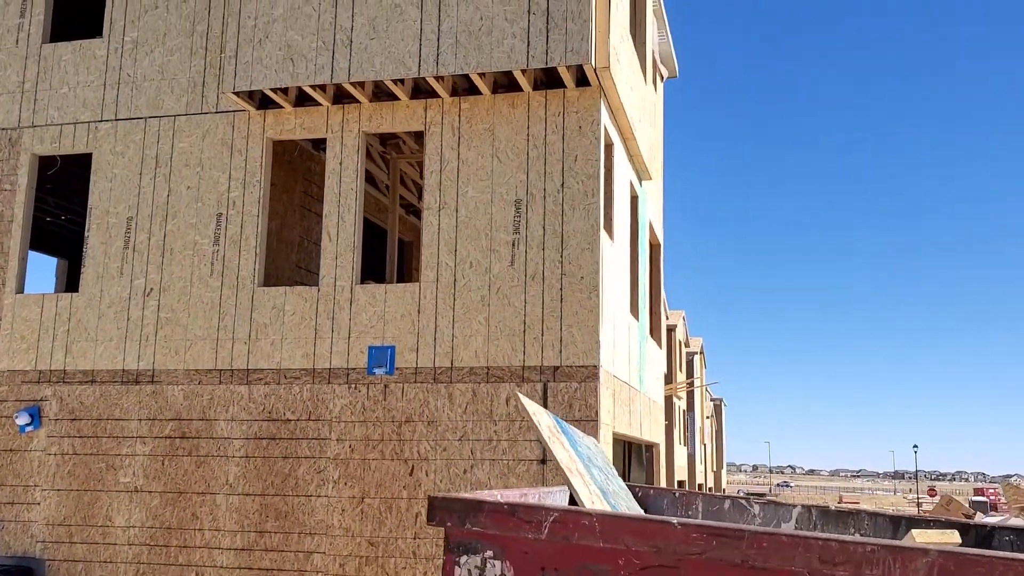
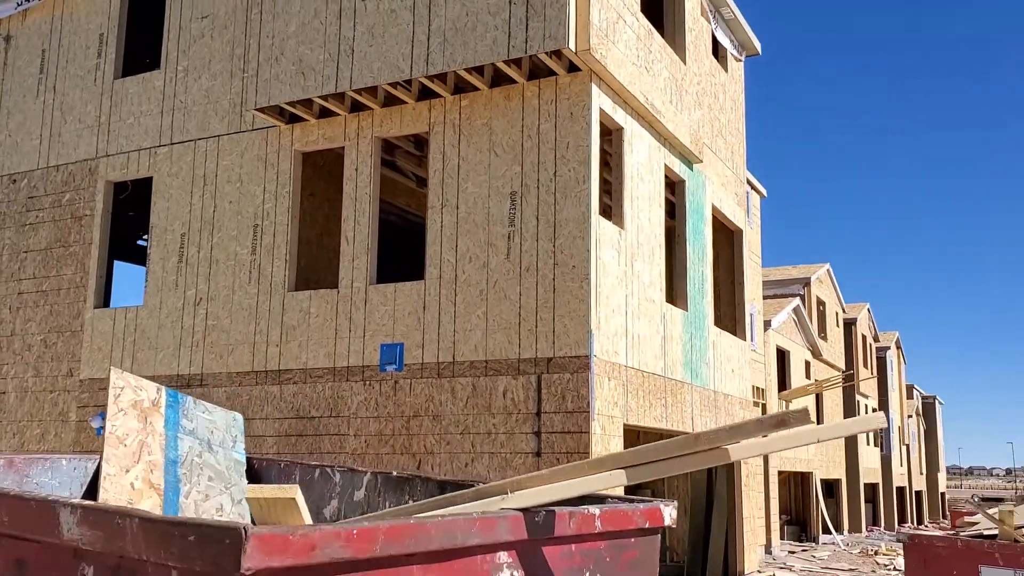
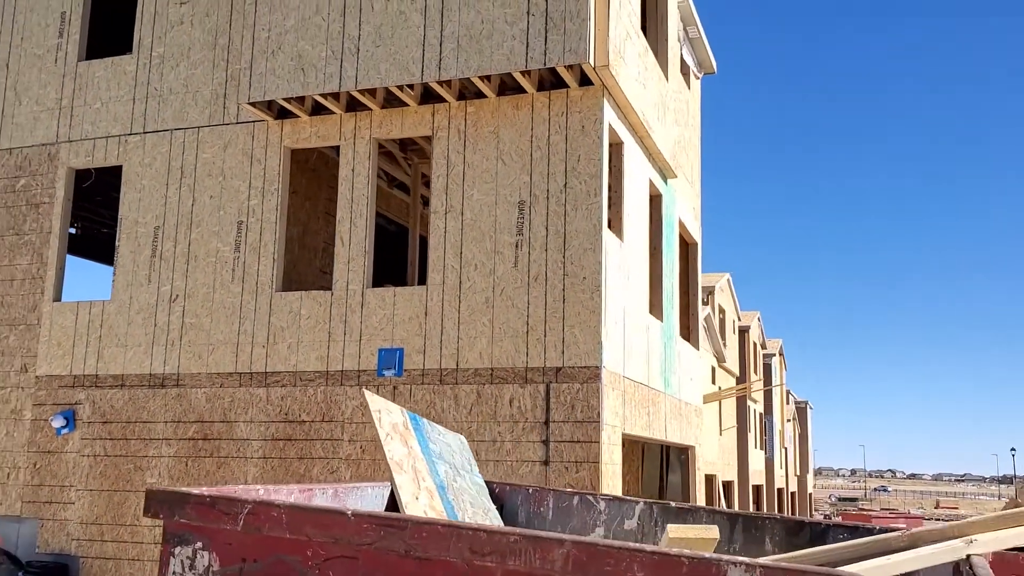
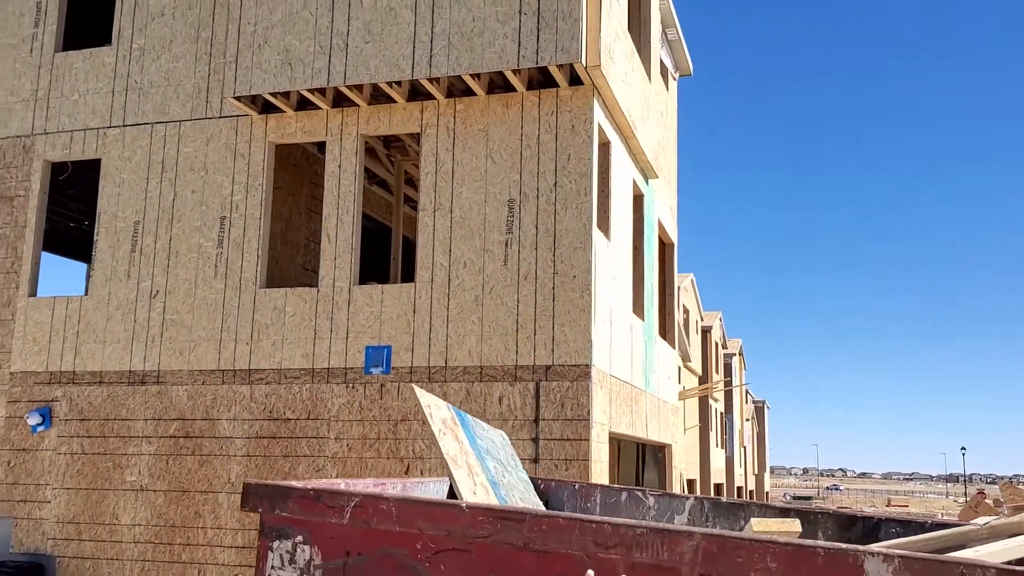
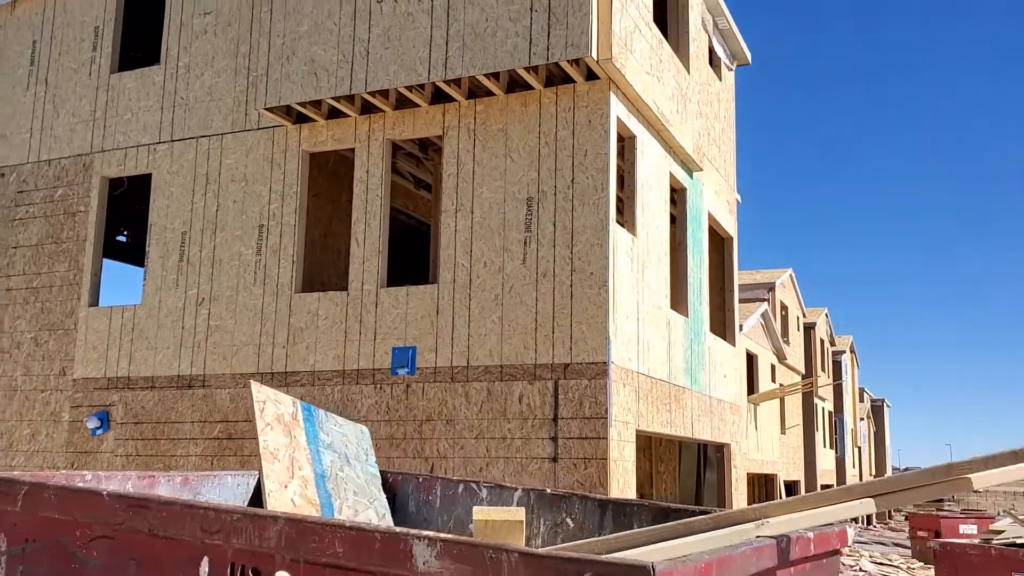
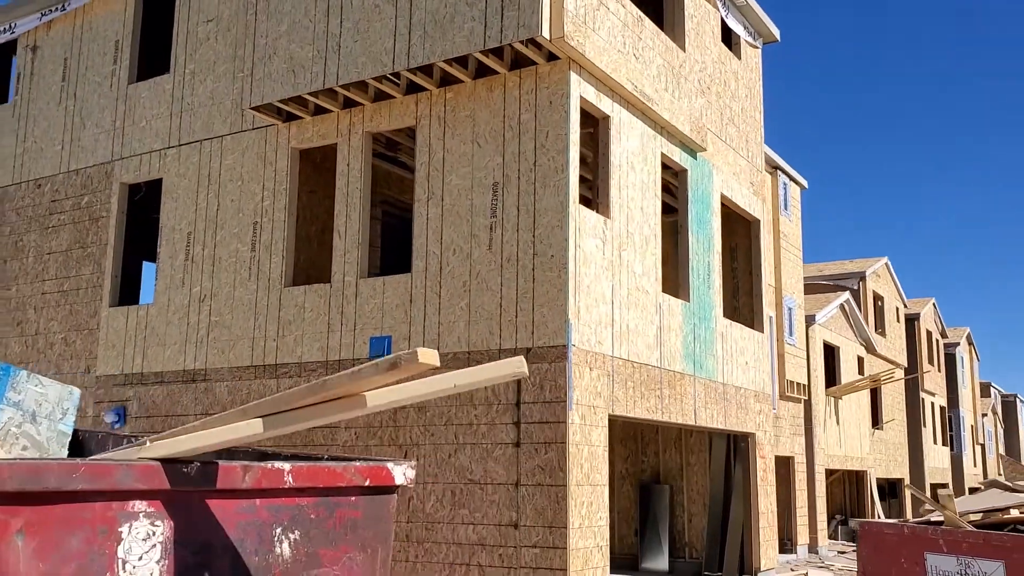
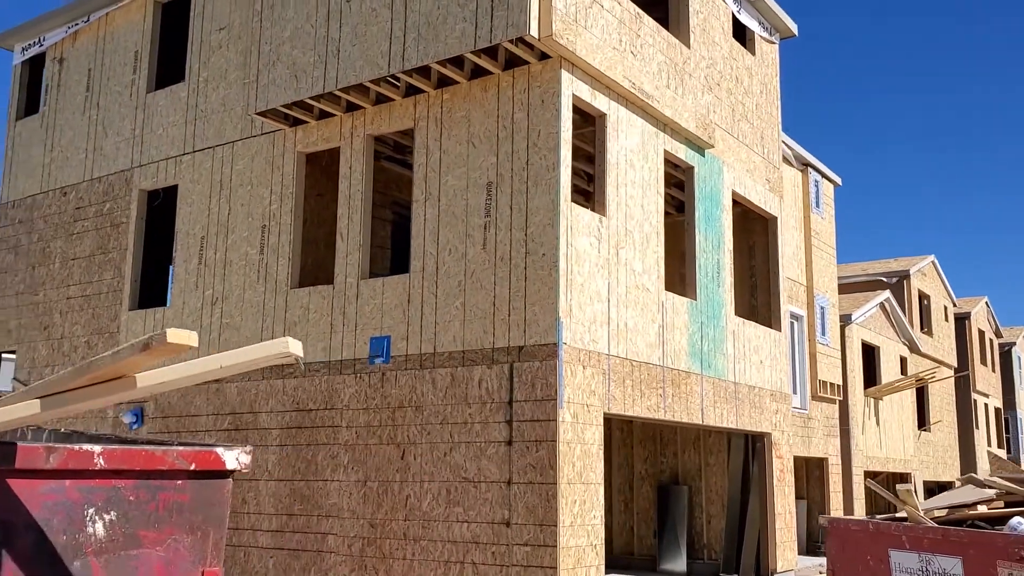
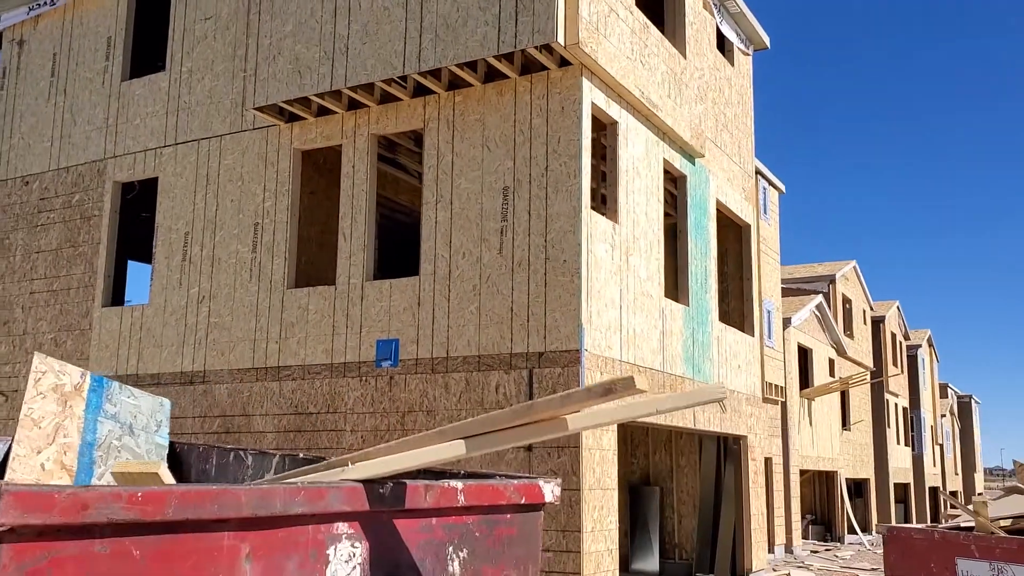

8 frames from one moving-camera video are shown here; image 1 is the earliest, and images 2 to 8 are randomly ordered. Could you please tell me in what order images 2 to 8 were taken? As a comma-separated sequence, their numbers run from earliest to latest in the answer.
4, 3, 5, 2, 8, 6, 7
